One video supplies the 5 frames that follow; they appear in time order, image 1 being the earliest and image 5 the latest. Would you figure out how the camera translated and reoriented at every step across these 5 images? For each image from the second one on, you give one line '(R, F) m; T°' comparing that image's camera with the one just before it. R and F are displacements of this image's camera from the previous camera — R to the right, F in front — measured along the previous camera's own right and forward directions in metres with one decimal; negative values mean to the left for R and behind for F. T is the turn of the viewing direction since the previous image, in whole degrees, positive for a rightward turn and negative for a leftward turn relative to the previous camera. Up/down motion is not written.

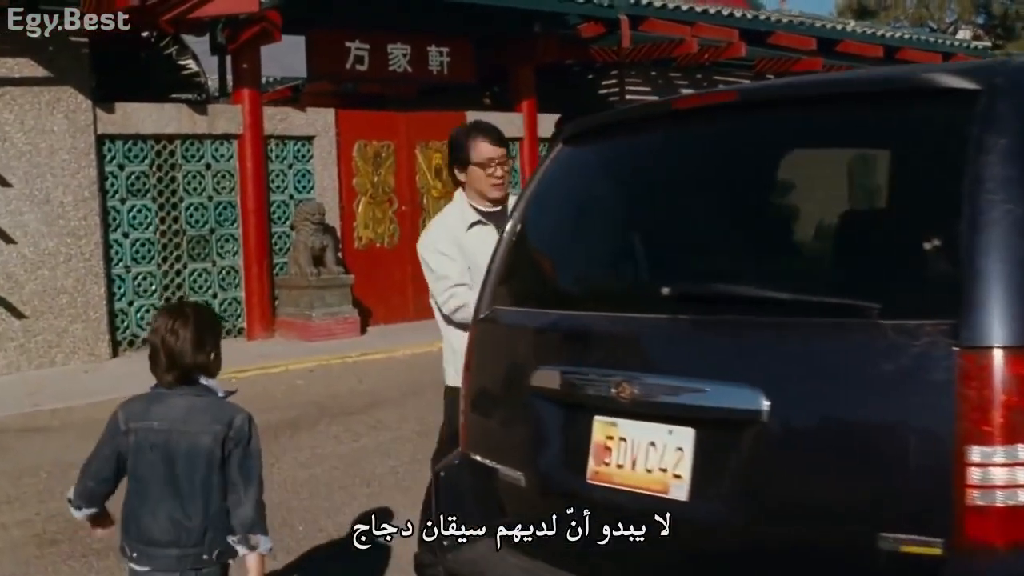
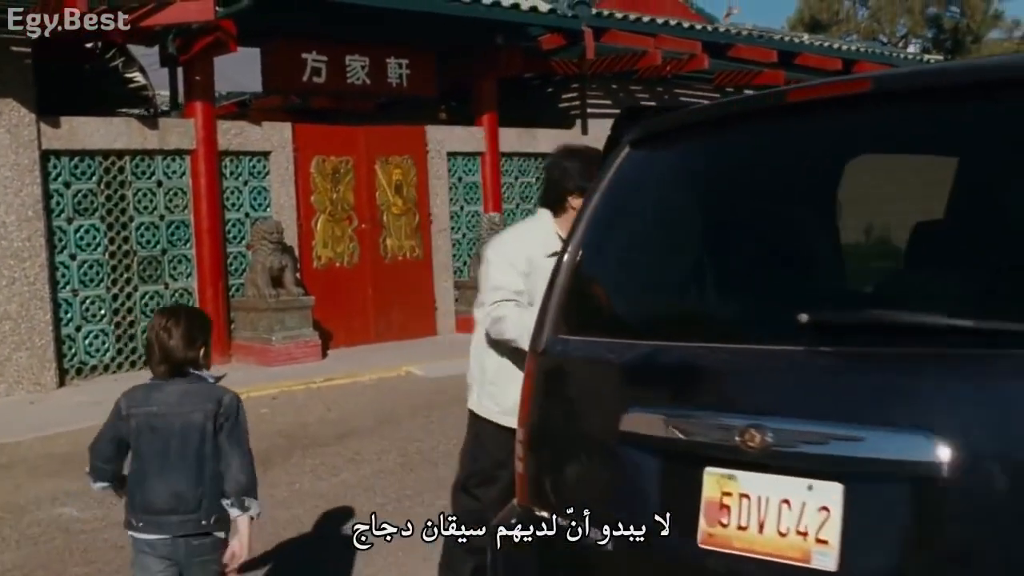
(-0.3, +0.5) m; +3°
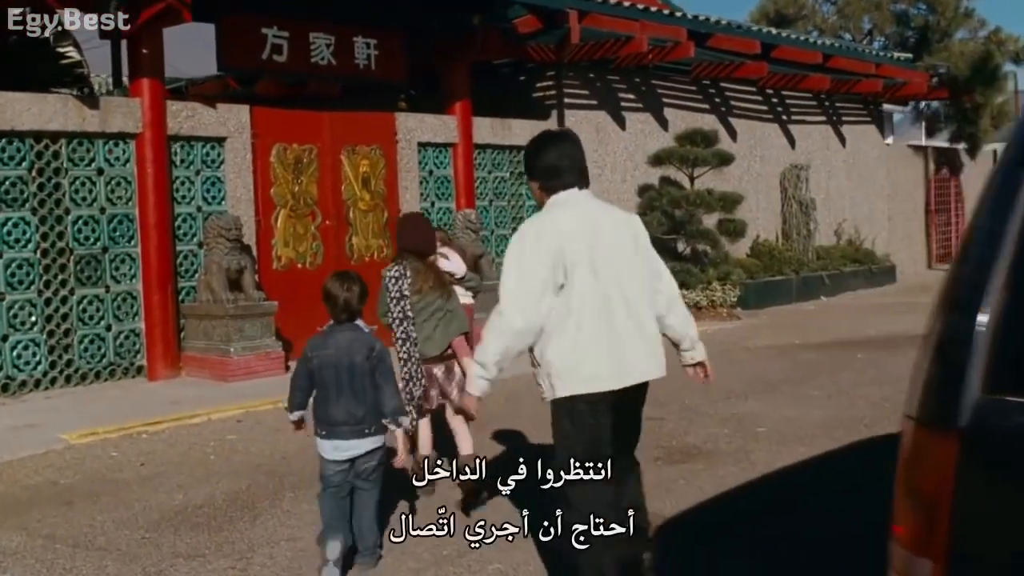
(-0.6, +1.3) m; +4°
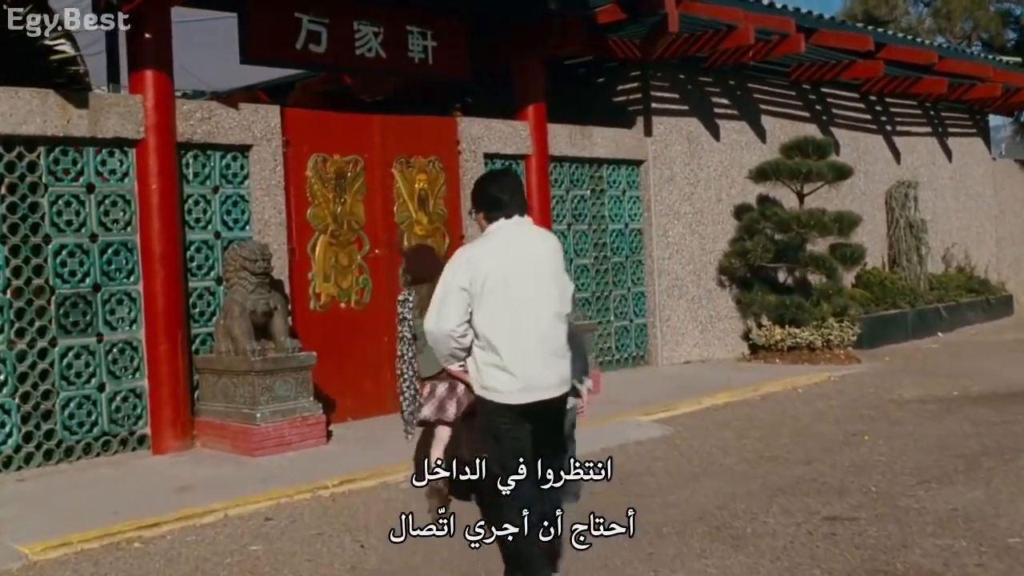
(-0.4, +2.3) m; -1°
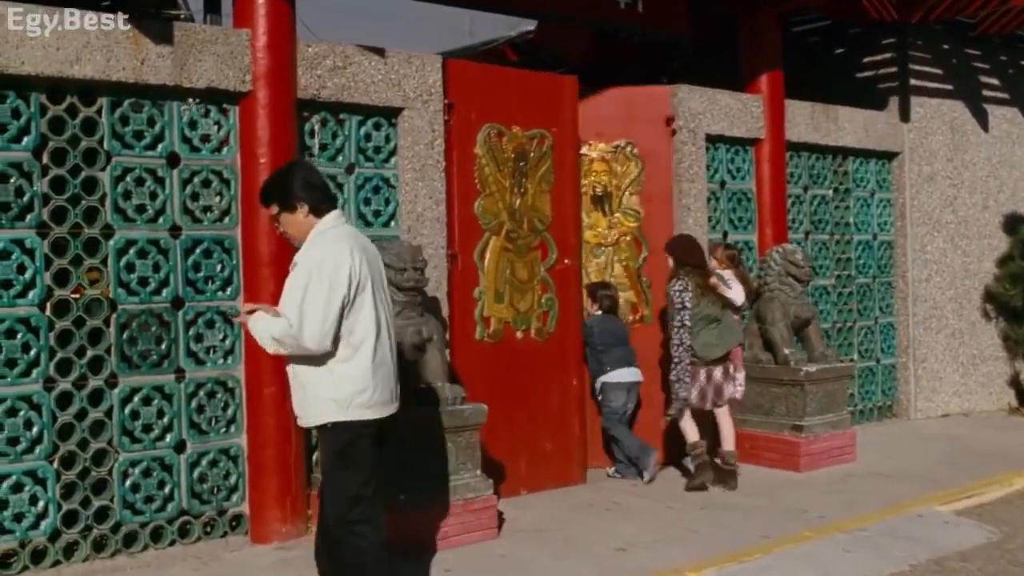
(-0.6, +2.6) m; -6°
